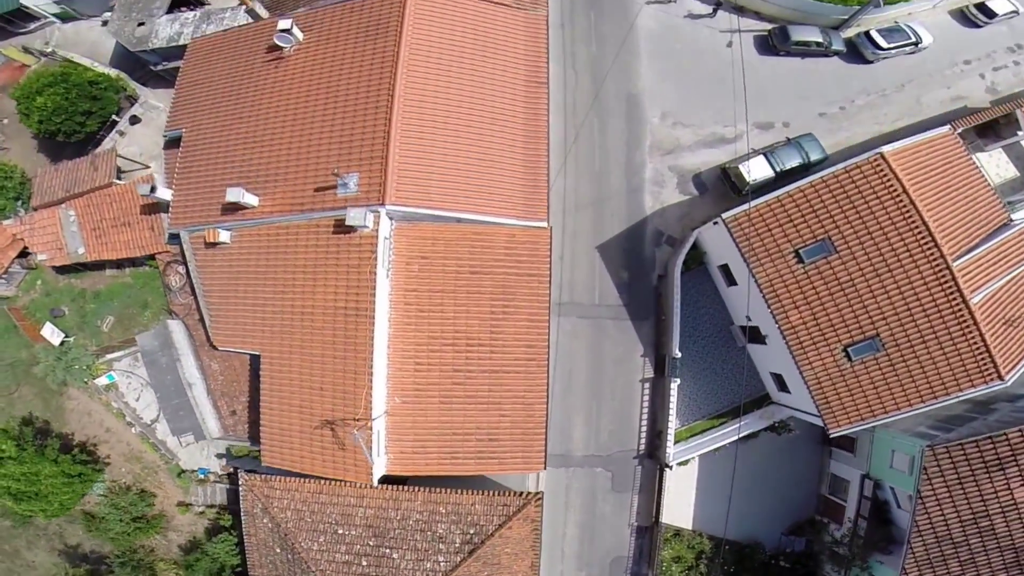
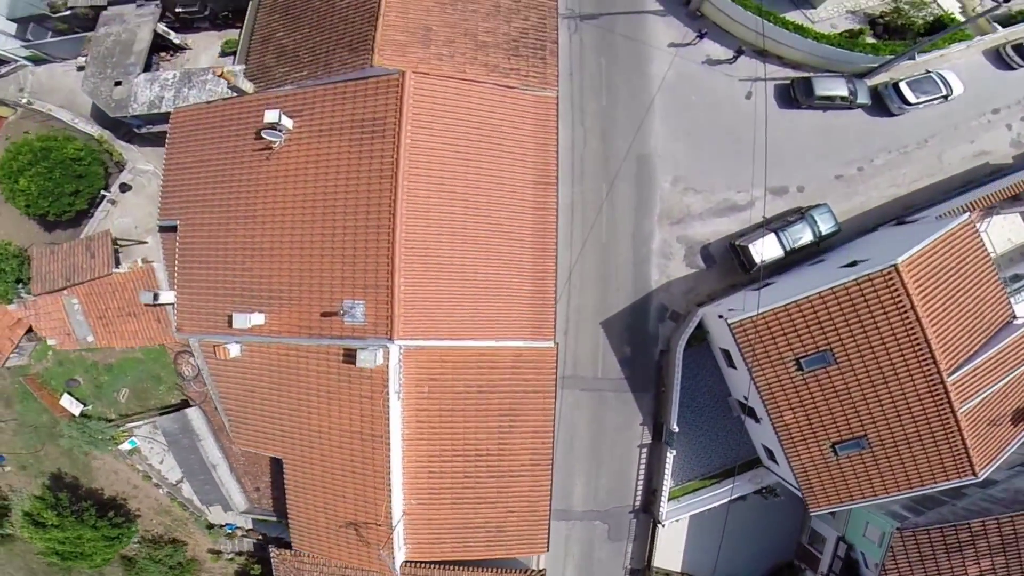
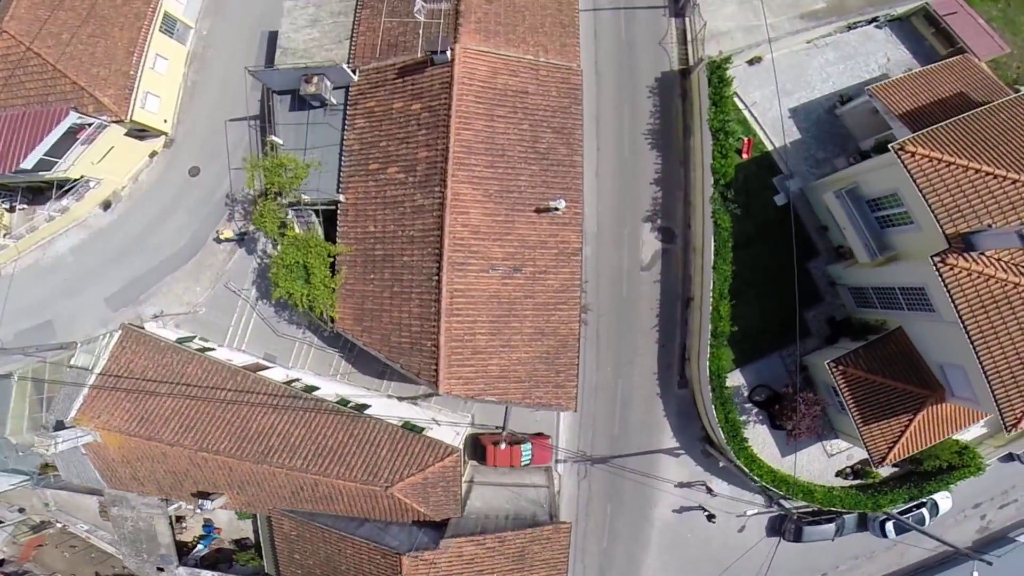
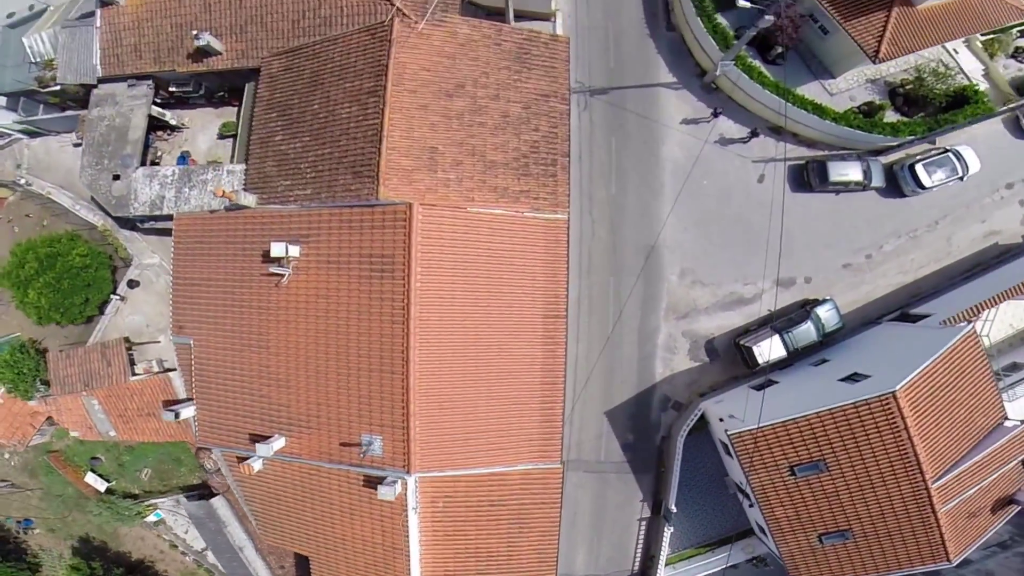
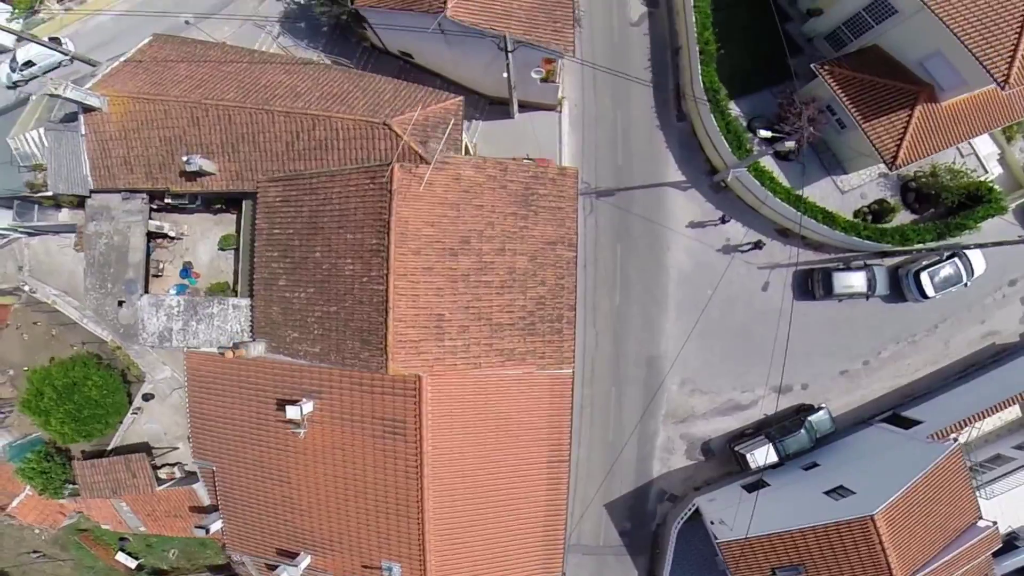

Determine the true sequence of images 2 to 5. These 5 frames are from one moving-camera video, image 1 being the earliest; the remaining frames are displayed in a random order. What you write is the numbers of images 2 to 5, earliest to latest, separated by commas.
2, 4, 5, 3
